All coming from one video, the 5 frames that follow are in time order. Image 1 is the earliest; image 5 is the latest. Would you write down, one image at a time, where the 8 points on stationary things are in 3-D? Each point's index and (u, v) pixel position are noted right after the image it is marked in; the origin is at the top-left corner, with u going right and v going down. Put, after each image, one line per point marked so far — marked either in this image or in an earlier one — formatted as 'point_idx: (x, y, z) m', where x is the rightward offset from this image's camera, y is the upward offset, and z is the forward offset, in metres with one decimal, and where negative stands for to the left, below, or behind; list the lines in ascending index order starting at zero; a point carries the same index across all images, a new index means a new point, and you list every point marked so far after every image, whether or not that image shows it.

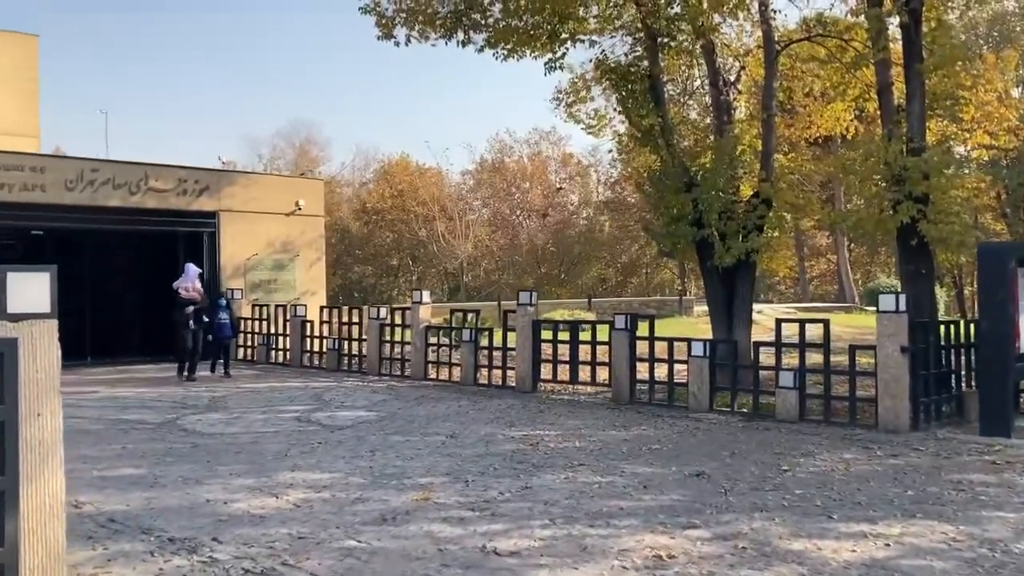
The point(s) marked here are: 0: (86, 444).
0: (-3.9, -1.4, +8.8) m
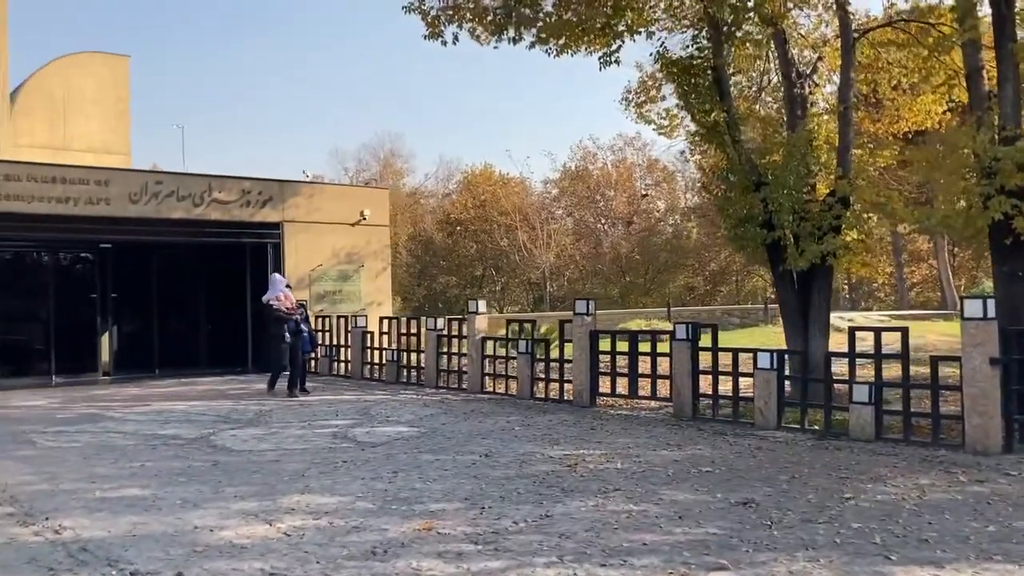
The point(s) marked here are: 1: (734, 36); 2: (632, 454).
0: (-3.6, -1.5, +8.5) m
1: (+3.0, +3.4, +12.9) m
2: (+1.1, -1.5, +8.9) m
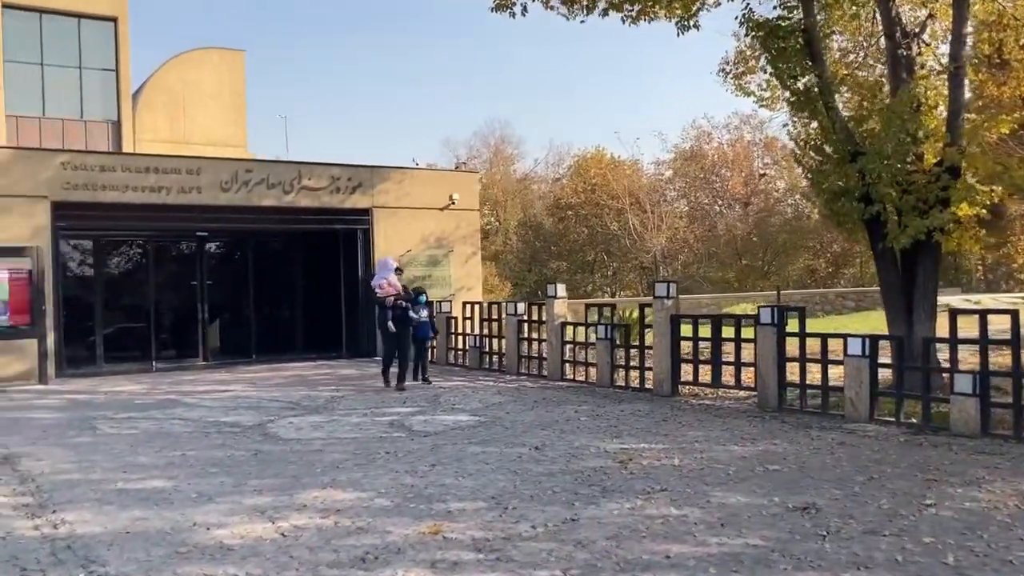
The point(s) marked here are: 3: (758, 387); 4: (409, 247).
0: (-3.2, -1.4, +8.3) m
1: (+3.9, +3.7, +11.9) m
2: (+1.6, -1.4, +8.1) m
3: (+2.8, -1.1, +10.9) m
4: (-2.2, +0.8, +19.9) m
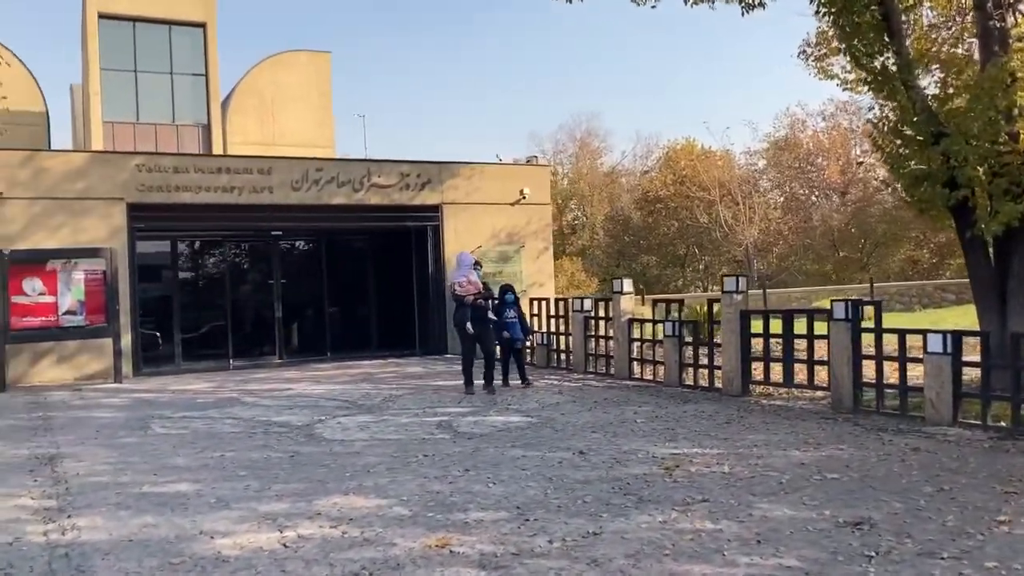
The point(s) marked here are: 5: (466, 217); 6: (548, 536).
0: (-2.8, -1.4, +8.2) m
1: (+4.6, +3.8, +11.1) m
2: (+1.9, -1.3, +7.6) m
3: (+3.4, -1.1, +10.2) m
4: (-0.7, +0.9, +19.7) m
5: (-1.0, +1.4, +19.5) m
6: (+0.2, -1.3, +5.1) m
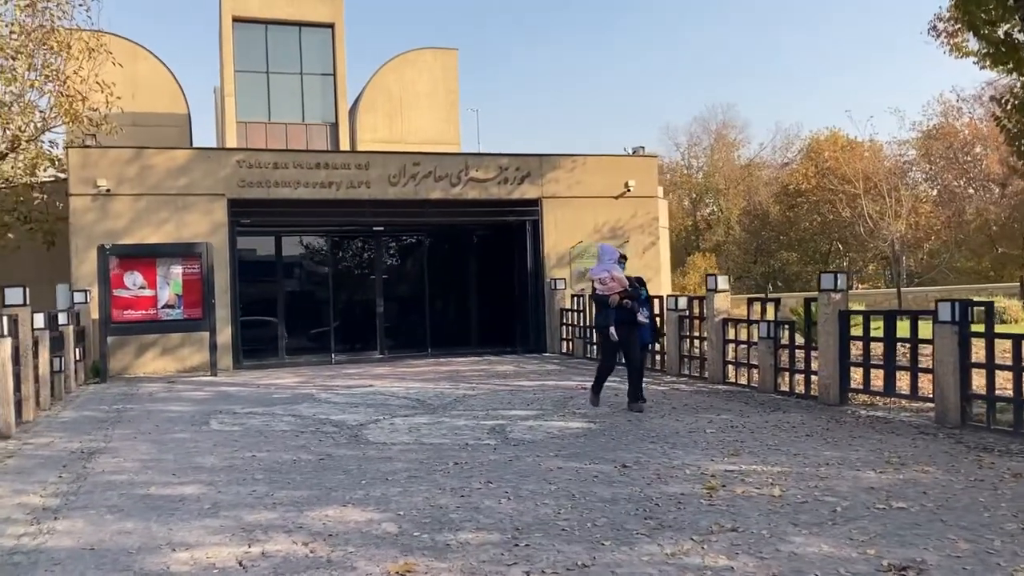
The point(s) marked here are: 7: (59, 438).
0: (-2.4, -1.4, +8.0) m
1: (+5.3, +3.8, +9.7) m
2: (+2.2, -1.3, +6.7) m
3: (+4.0, -1.0, +9.1) m
4: (+1.4, +1.0, +19.0) m
5: (+1.1, +1.5, +18.9) m
6: (+0.1, -1.3, +4.5) m
7: (-4.3, -1.4, +8.9) m
